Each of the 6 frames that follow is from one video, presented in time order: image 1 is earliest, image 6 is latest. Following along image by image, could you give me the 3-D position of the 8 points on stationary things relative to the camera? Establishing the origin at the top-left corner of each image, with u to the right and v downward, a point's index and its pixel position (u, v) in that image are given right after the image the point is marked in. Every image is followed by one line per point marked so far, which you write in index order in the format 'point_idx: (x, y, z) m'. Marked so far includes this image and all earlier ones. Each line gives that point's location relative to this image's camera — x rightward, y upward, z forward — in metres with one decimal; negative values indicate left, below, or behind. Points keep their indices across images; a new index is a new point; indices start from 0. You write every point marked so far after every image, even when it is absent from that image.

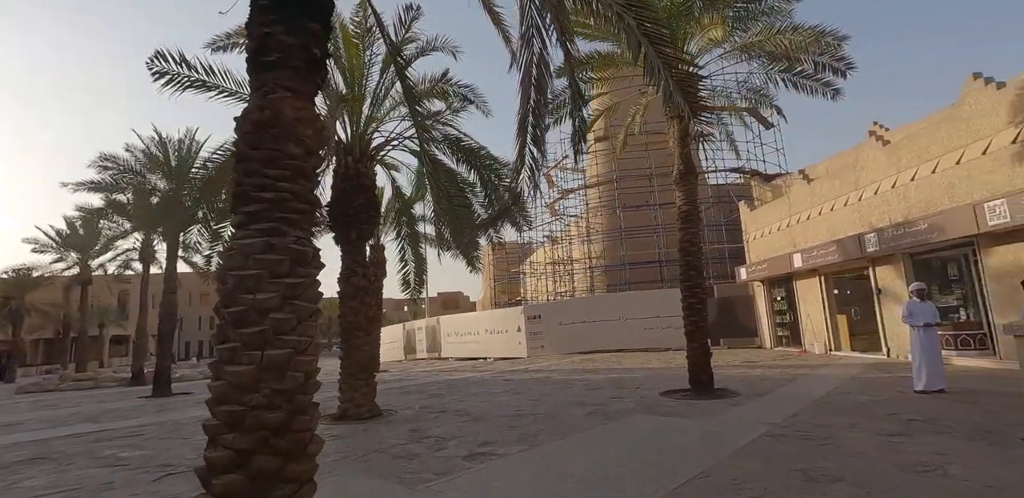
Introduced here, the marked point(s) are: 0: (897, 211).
0: (+9.2, +0.9, +12.9) m
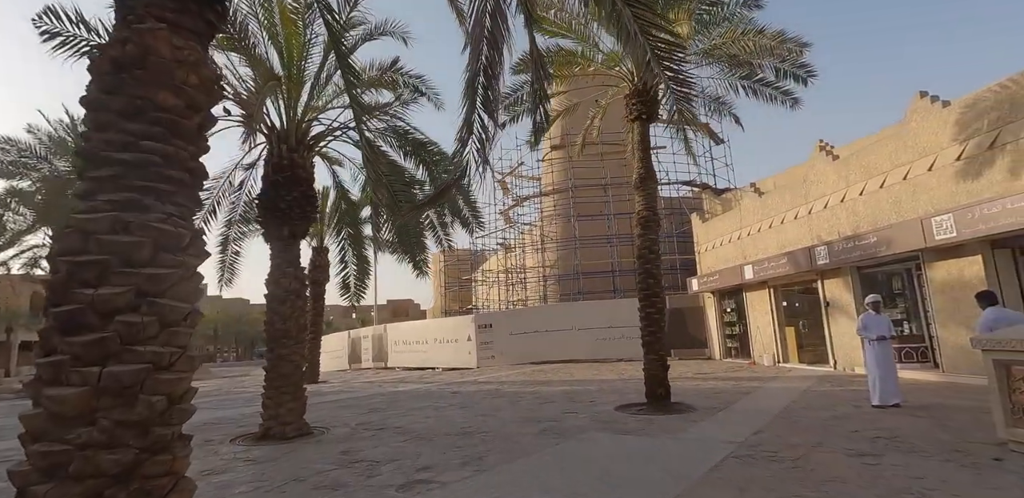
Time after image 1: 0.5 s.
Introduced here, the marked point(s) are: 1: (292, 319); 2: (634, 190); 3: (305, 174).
0: (+8.1, +0.6, +13.0) m
1: (-3.2, -1.0, +7.7) m
2: (+2.1, +1.0, +9.4) m
3: (-3.1, +1.1, +8.1) m
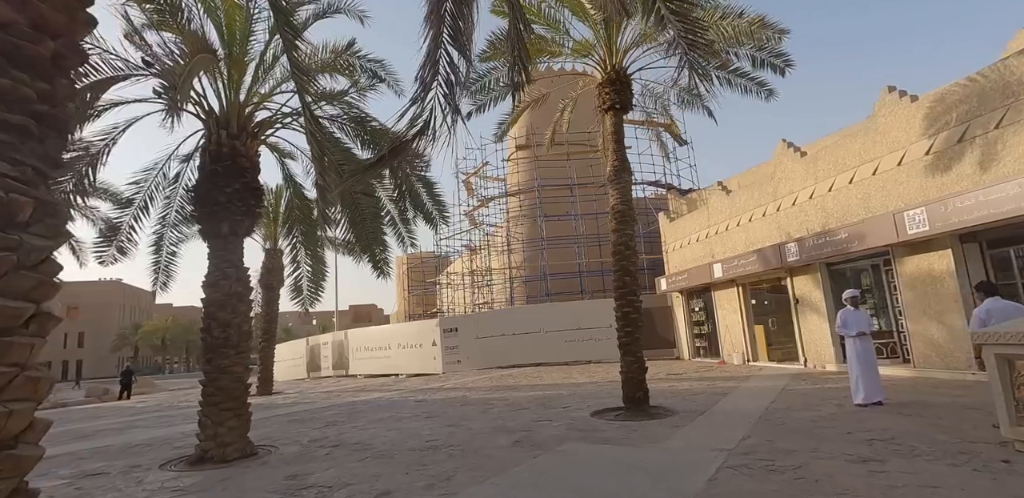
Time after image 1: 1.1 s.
0: (+7.3, +0.7, +13.0) m
1: (-3.6, -1.0, +6.9) m
2: (+1.6, +1.1, +9.0) m
3: (-3.6, +1.1, +7.3) m
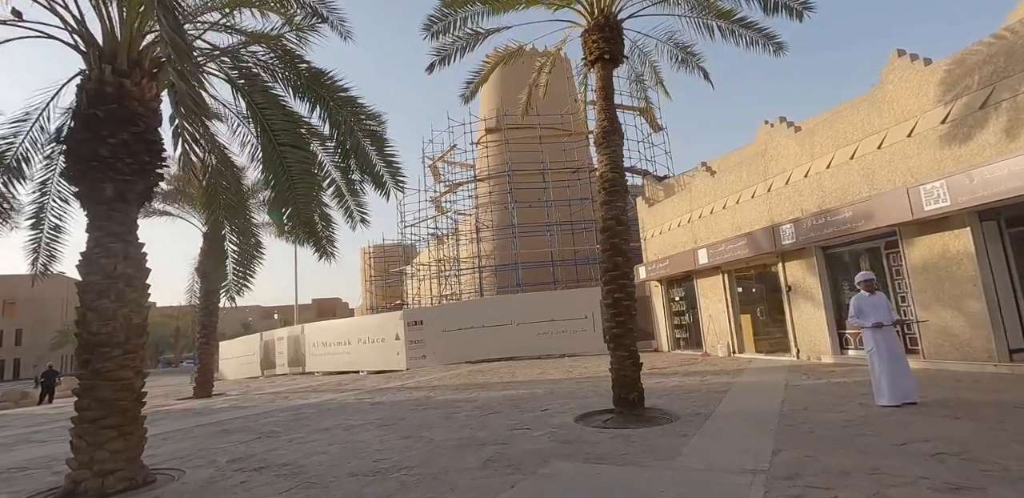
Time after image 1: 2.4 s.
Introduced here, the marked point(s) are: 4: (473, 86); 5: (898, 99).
0: (+6.6, +1.1, +12.0) m
1: (-3.9, -0.7, +5.3) m
2: (+1.2, +1.4, +7.6) m
3: (-3.9, +1.5, +5.6) m
4: (-0.7, +2.9, +9.5) m
5: (+7.2, +2.8, +10.1) m
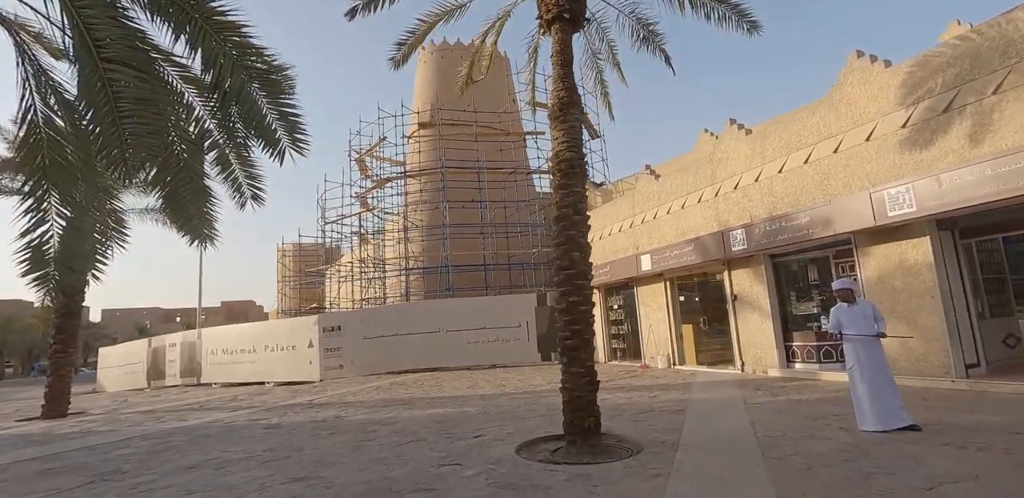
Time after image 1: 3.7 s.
0: (+5.3, +0.9, +11.4) m
1: (-4.3, -0.4, +3.4) m
2: (+0.4, +1.5, +6.4) m
3: (-4.3, +1.7, +3.8) m
4: (-1.6, +3.0, +8.1) m
5: (+6.2, +2.6, +9.6) m
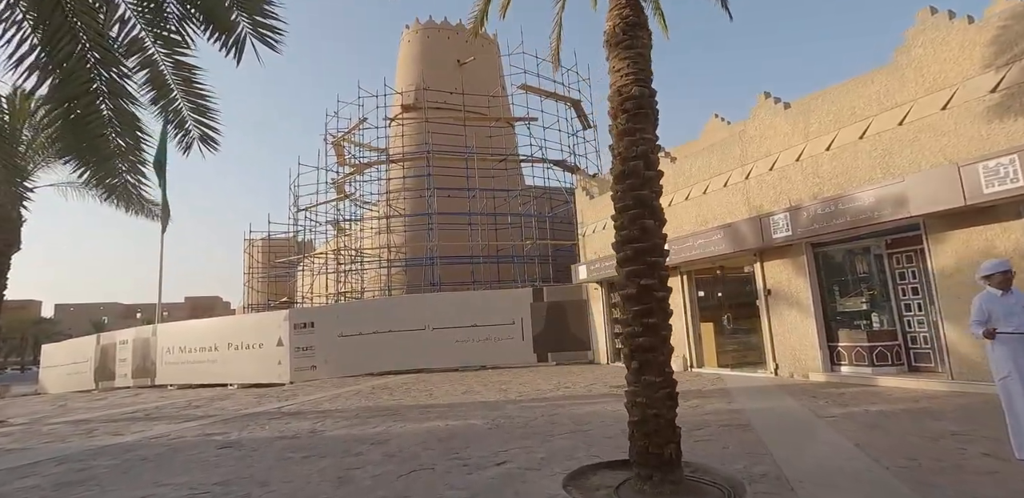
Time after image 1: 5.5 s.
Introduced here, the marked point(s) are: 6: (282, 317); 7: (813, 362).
0: (+5.4, +1.1, +10.1) m
1: (-3.8, -0.1, +1.6) m
2: (+0.9, +1.8, +4.8) m
3: (-3.7, +2.1, +2.0) m
4: (-1.2, +3.3, +6.4) m
5: (+6.5, +2.9, +8.3) m
6: (-7.2, -2.1, +16.7) m
7: (+5.6, -2.1, +10.0) m
